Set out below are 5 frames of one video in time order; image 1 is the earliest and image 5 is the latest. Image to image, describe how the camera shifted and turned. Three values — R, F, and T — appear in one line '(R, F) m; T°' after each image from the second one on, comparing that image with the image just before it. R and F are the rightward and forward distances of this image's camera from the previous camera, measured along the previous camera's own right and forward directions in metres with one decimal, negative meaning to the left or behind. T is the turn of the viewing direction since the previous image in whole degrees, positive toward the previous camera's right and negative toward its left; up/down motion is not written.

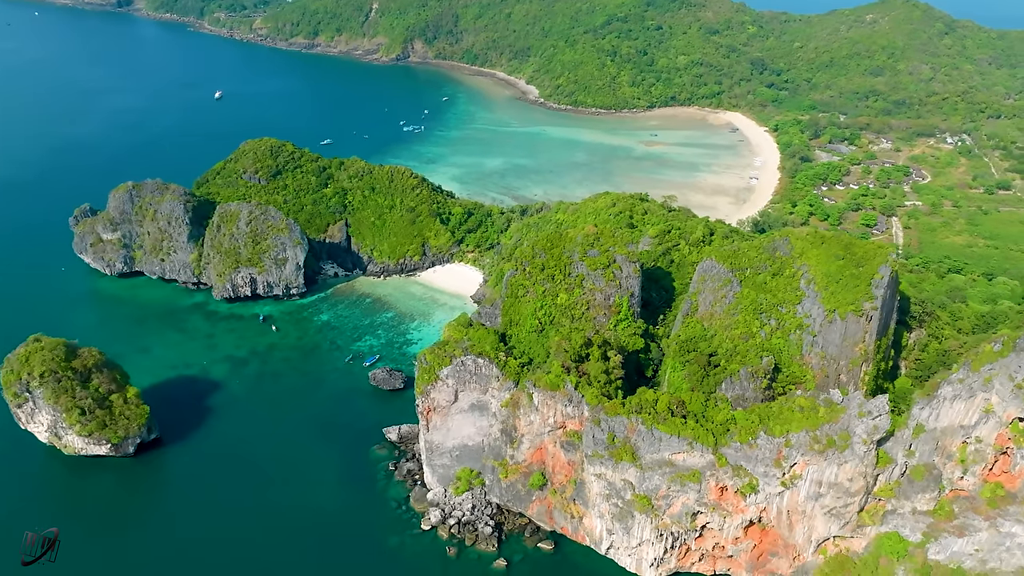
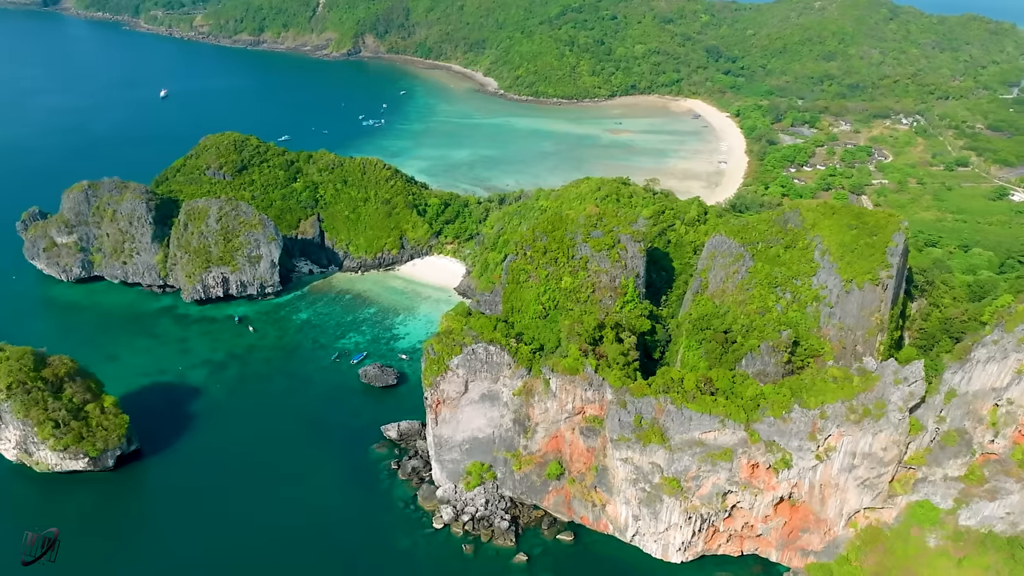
(-3.4, +1.9) m; +4°
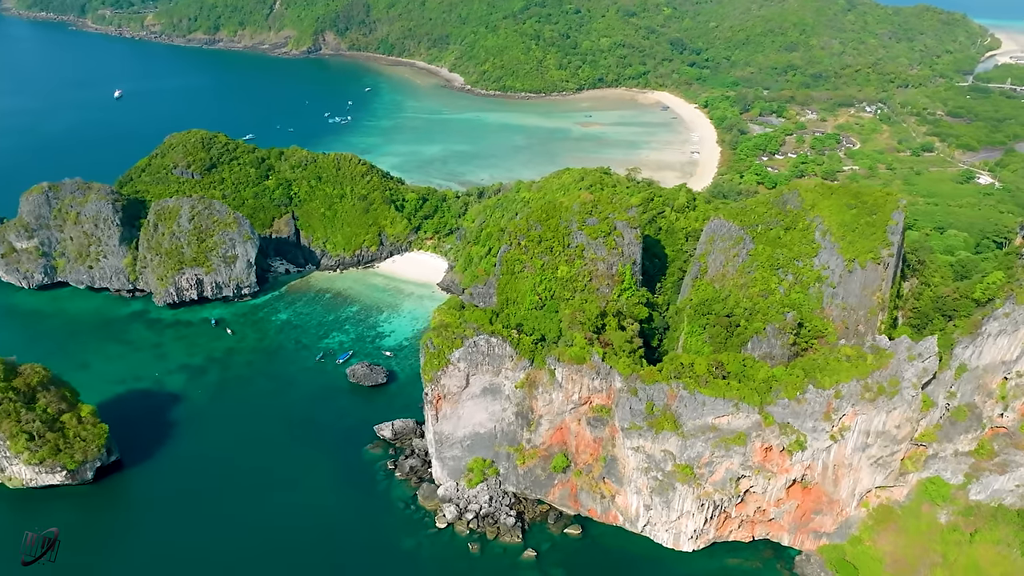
(-2.1, +1.2) m; +3°
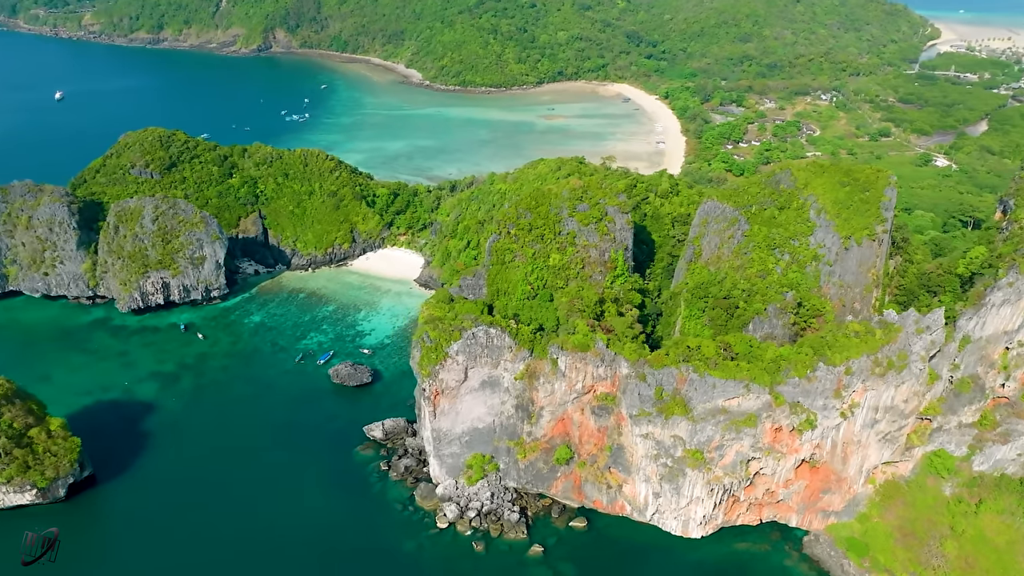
(-2.3, +1.3) m; +4°
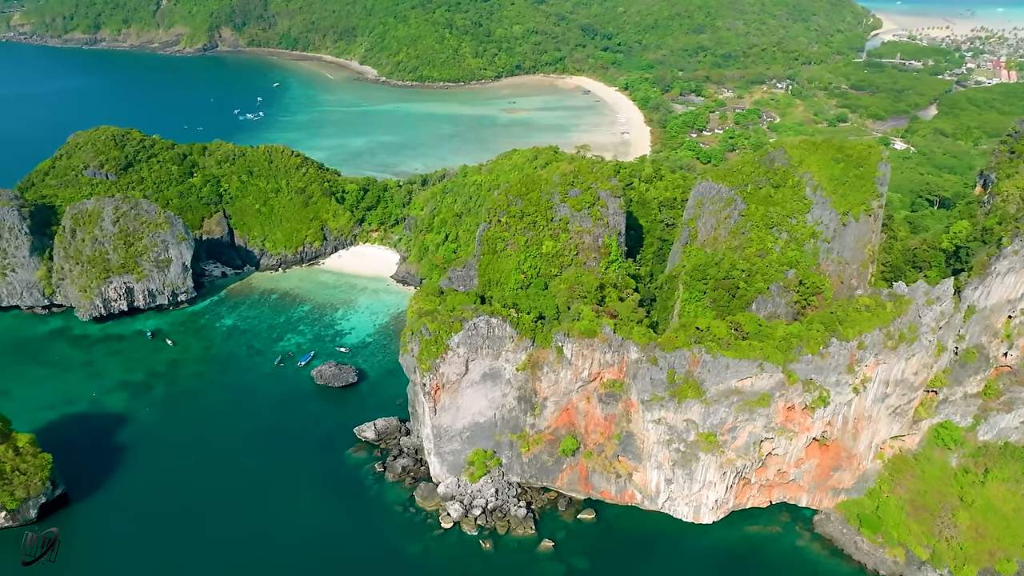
(-2.5, +1.4) m; +4°
